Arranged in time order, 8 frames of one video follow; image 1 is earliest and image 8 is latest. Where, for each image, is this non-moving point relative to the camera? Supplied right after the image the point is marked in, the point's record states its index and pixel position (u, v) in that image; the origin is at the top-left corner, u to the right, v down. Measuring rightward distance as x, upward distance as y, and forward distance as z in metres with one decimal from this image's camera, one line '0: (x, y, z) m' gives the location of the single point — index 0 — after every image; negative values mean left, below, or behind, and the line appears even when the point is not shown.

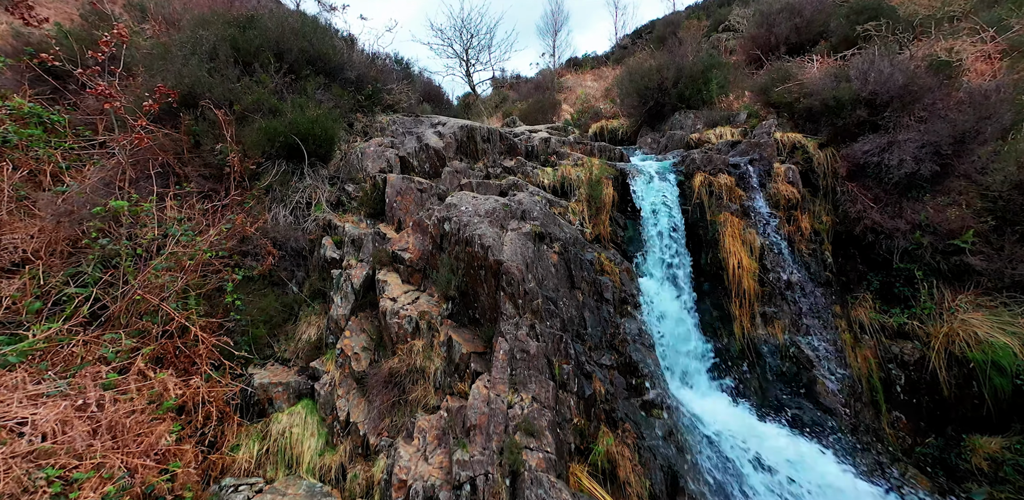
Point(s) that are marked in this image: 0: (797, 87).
0: (+4.2, +2.4, +5.9) m
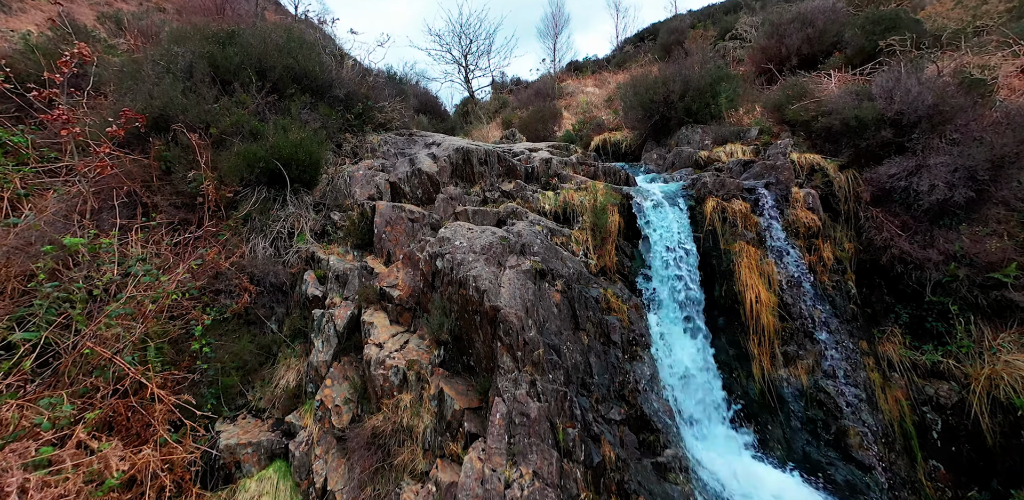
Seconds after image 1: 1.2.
0: (+4.2, +2.0, +5.6) m
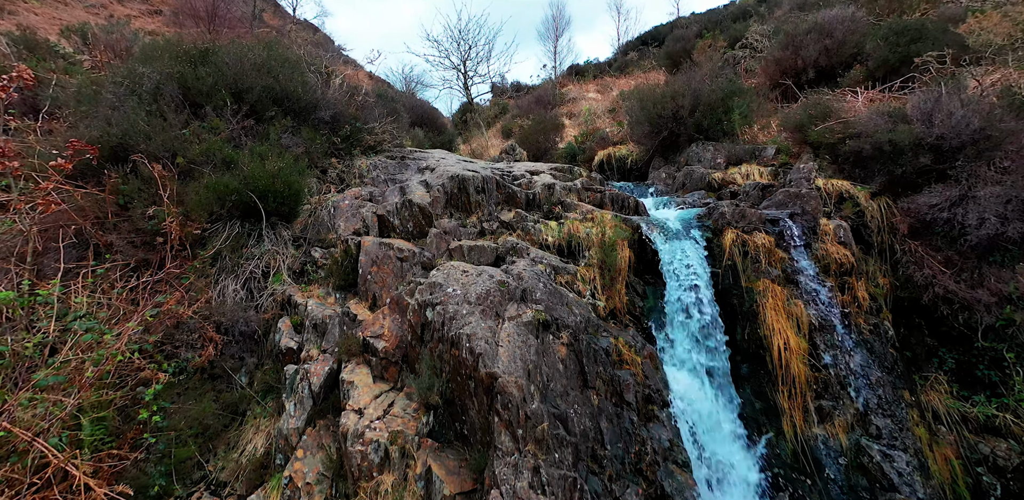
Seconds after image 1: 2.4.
0: (+4.2, +1.6, +5.2) m
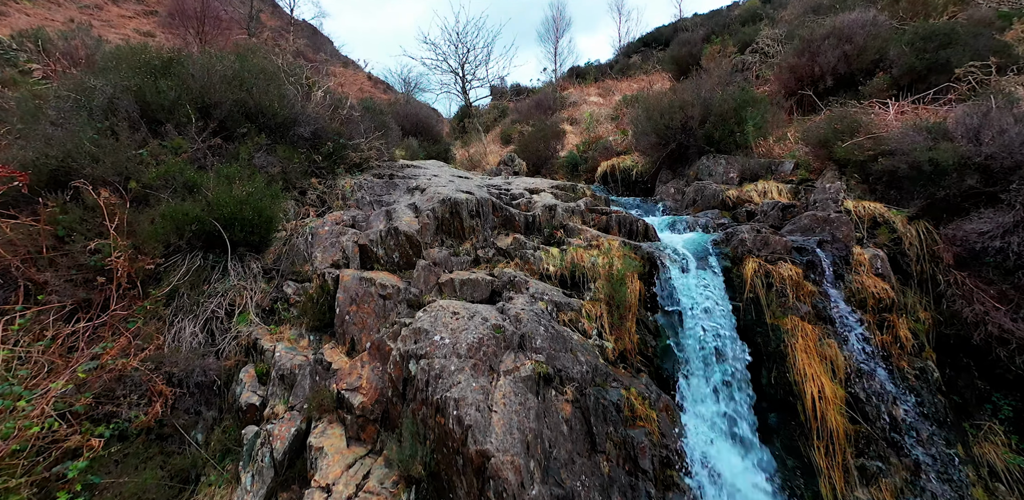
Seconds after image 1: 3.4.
0: (+4.2, +1.3, +4.7) m
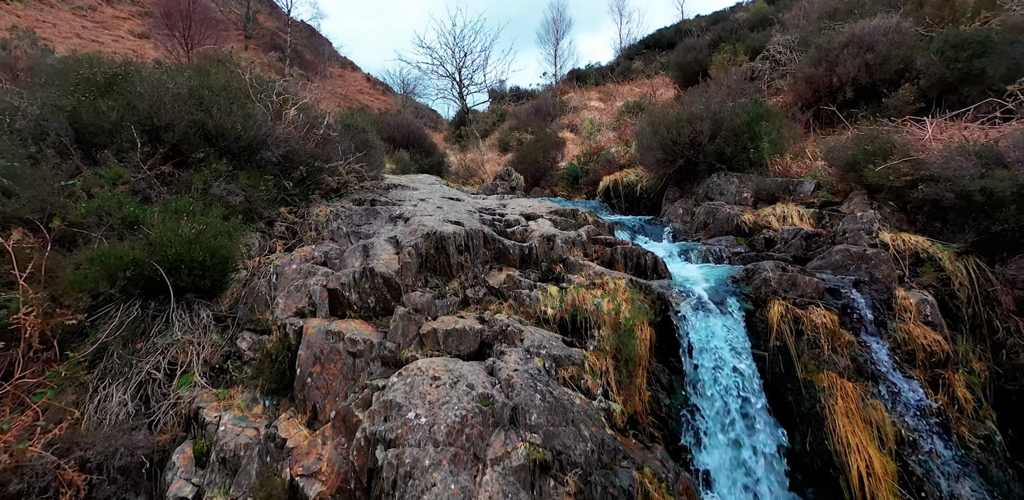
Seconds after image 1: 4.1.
0: (+4.2, +0.9, +4.2) m
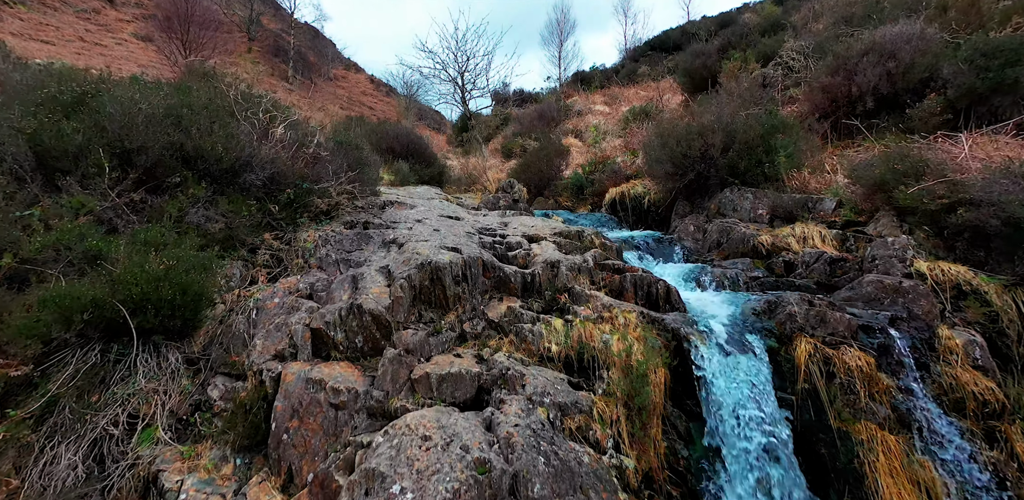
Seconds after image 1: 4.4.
0: (+4.2, +0.6, +3.9) m
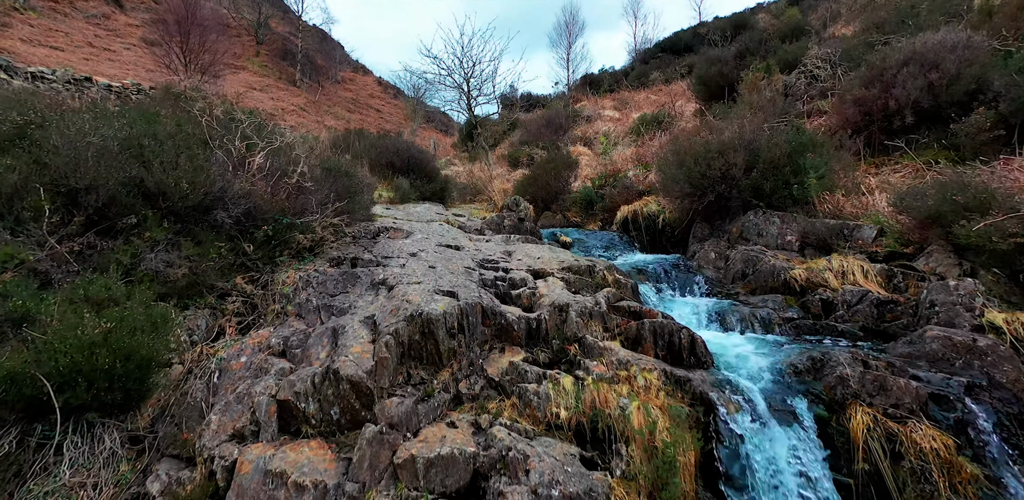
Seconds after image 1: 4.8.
0: (+4.2, +0.3, +3.4) m
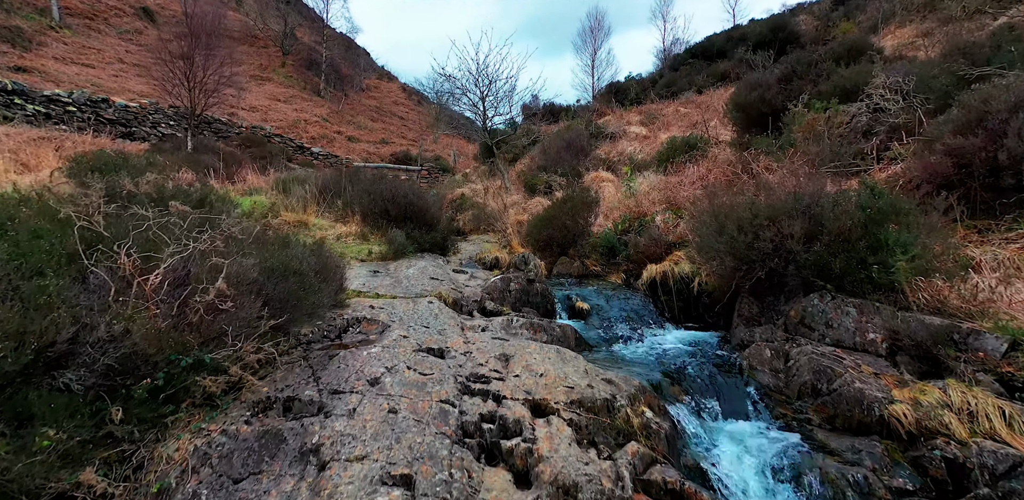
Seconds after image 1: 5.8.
0: (+4.1, -0.8, +2.1) m
